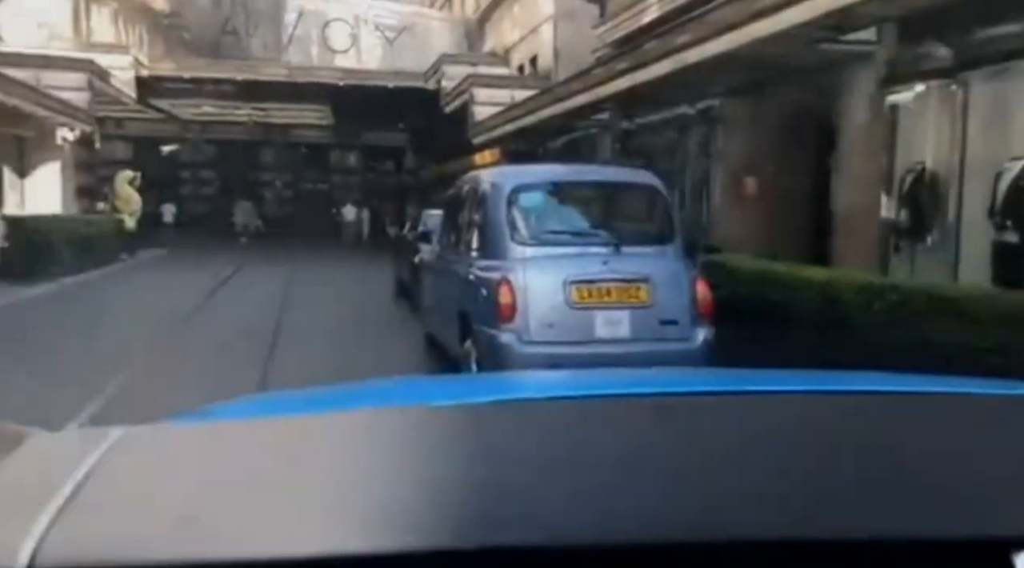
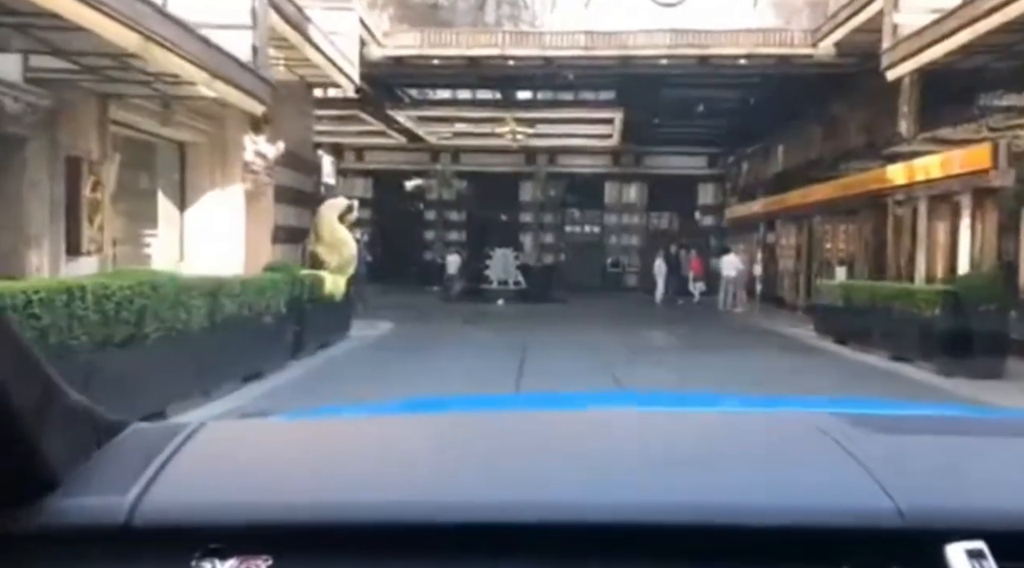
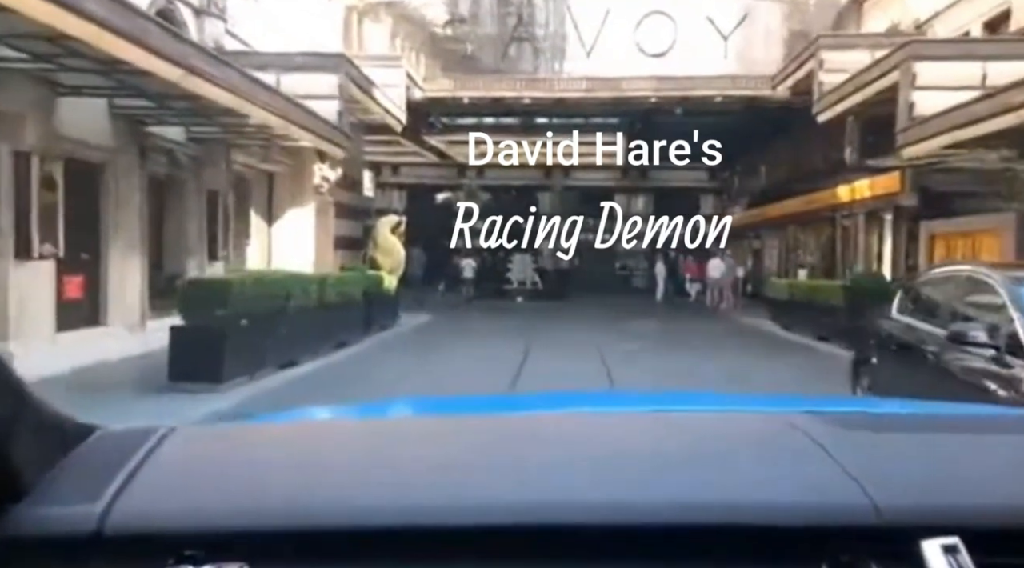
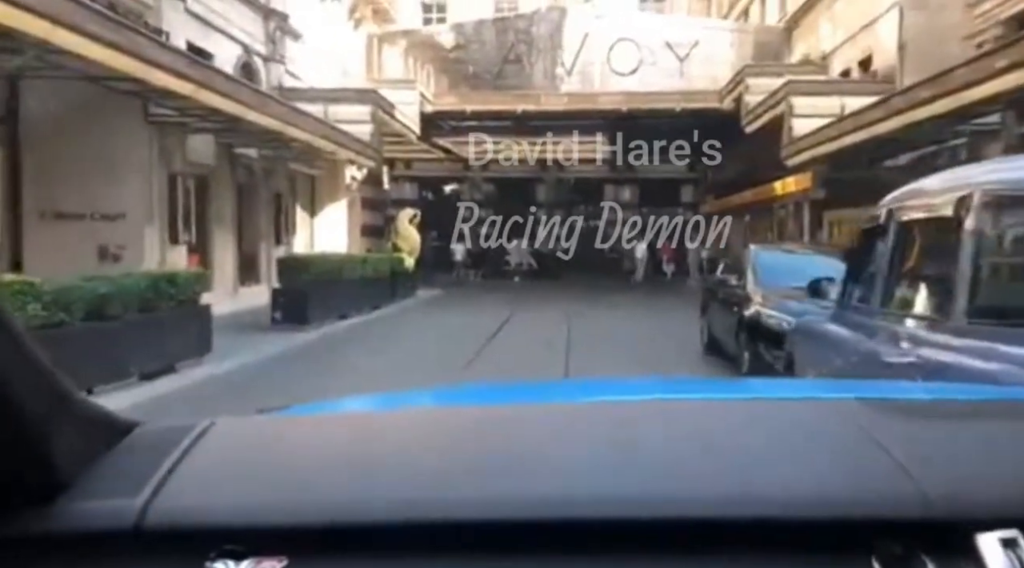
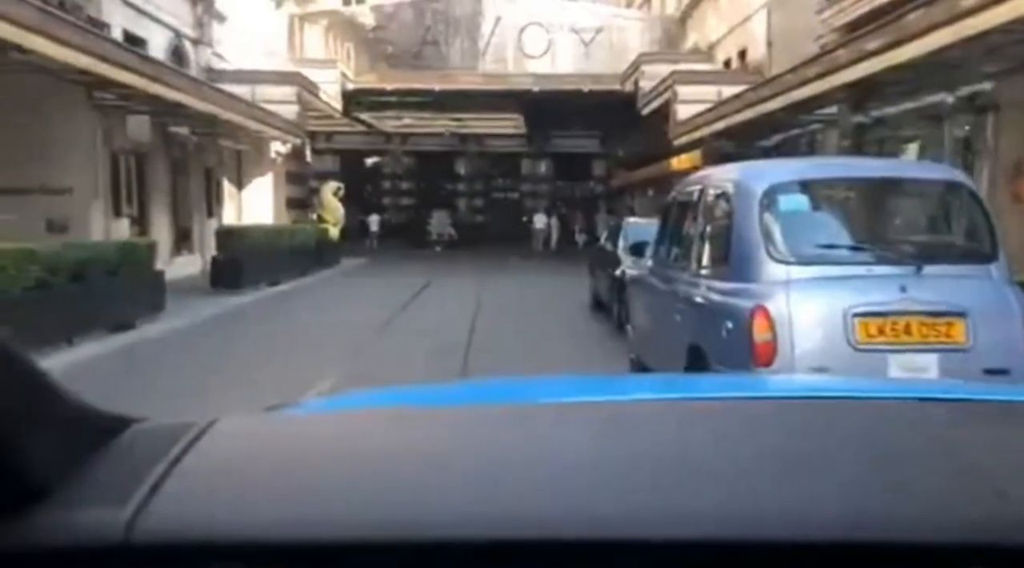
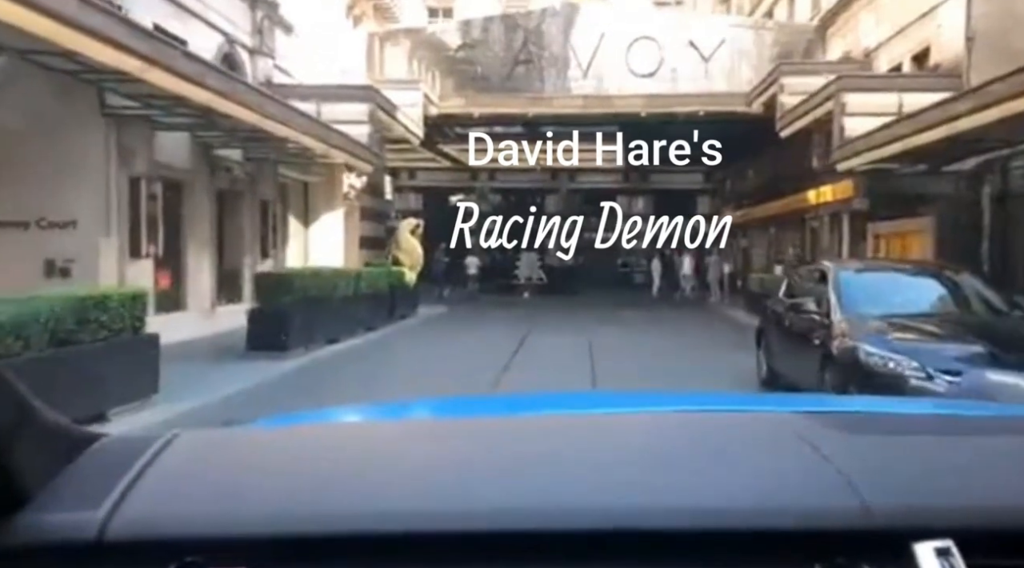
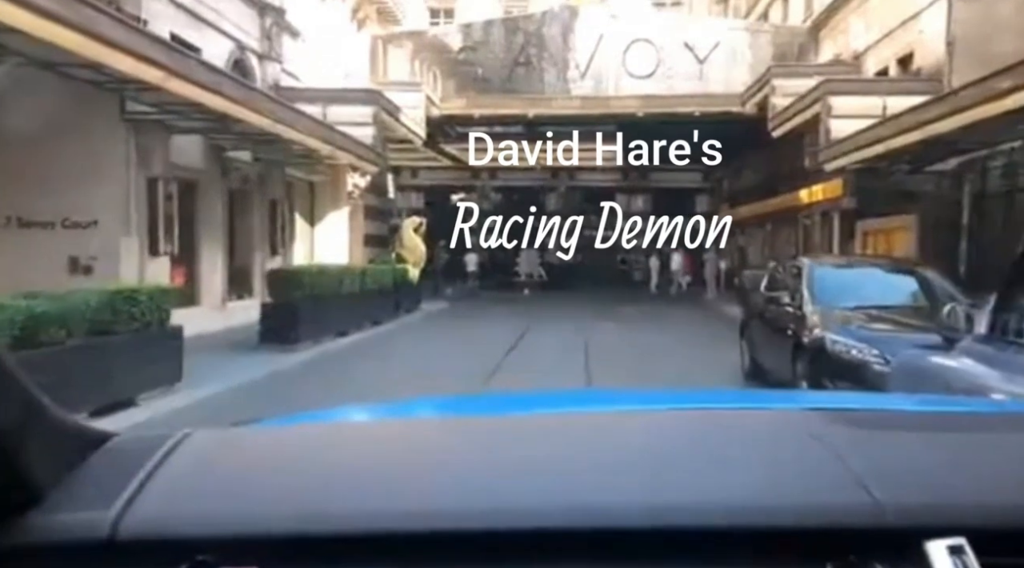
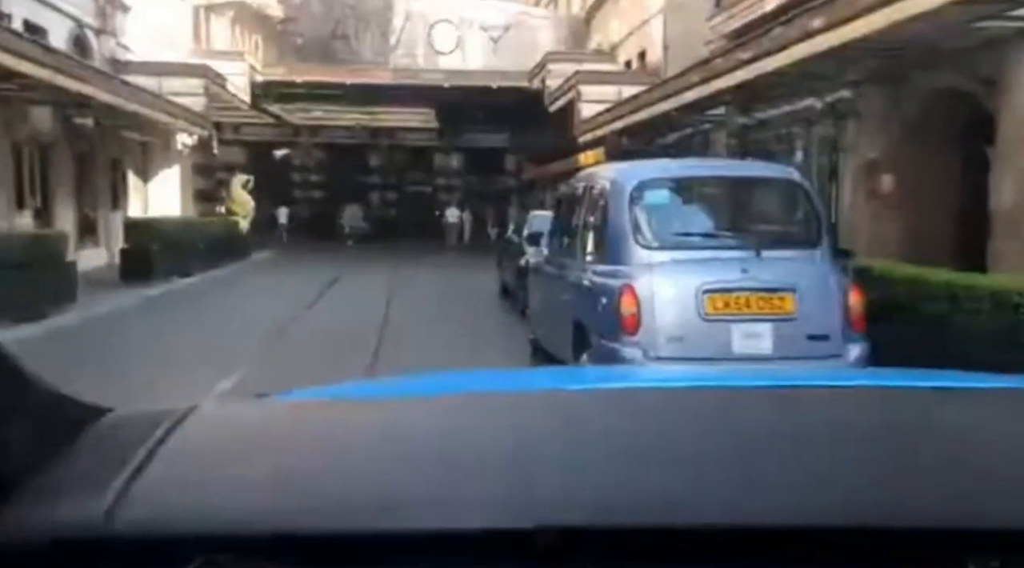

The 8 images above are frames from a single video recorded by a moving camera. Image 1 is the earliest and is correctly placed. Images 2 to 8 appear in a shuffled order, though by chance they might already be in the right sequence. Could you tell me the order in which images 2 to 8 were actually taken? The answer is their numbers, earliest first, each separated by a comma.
8, 5, 4, 7, 6, 3, 2
